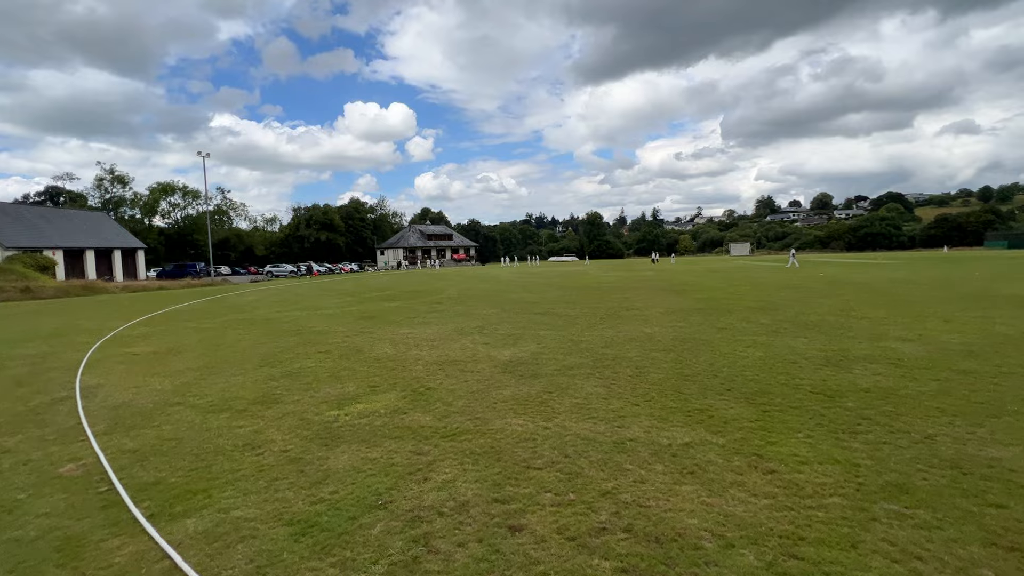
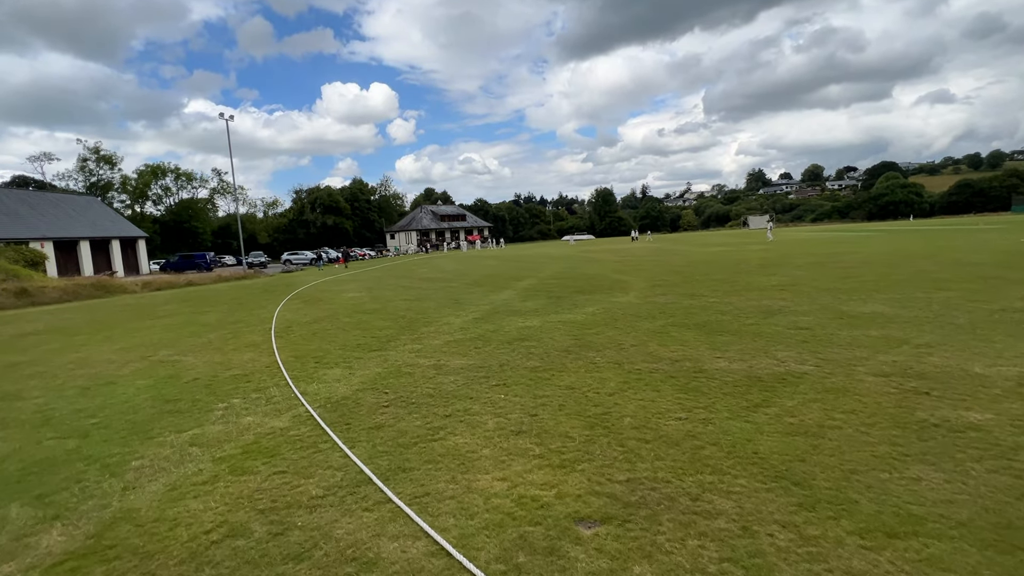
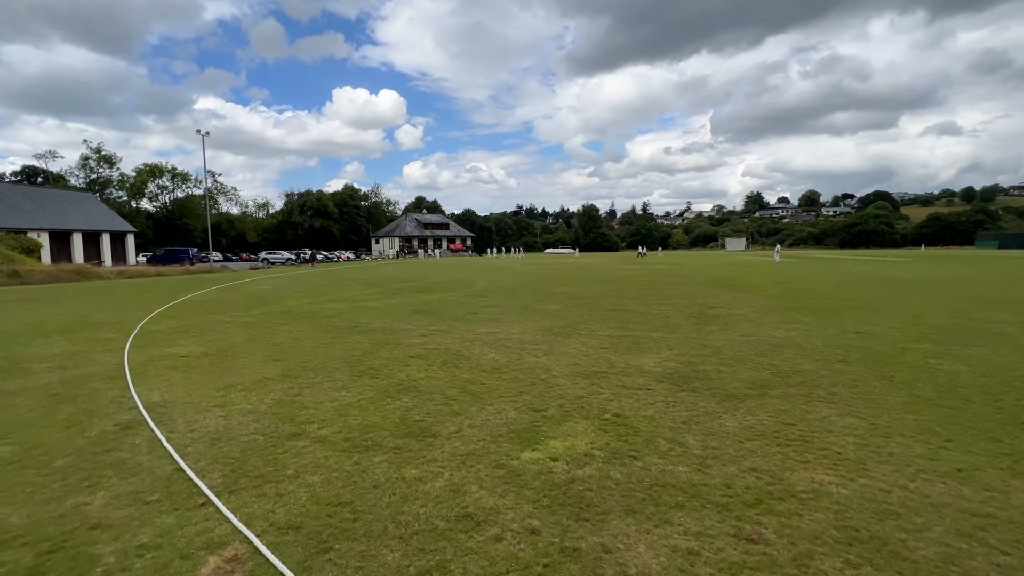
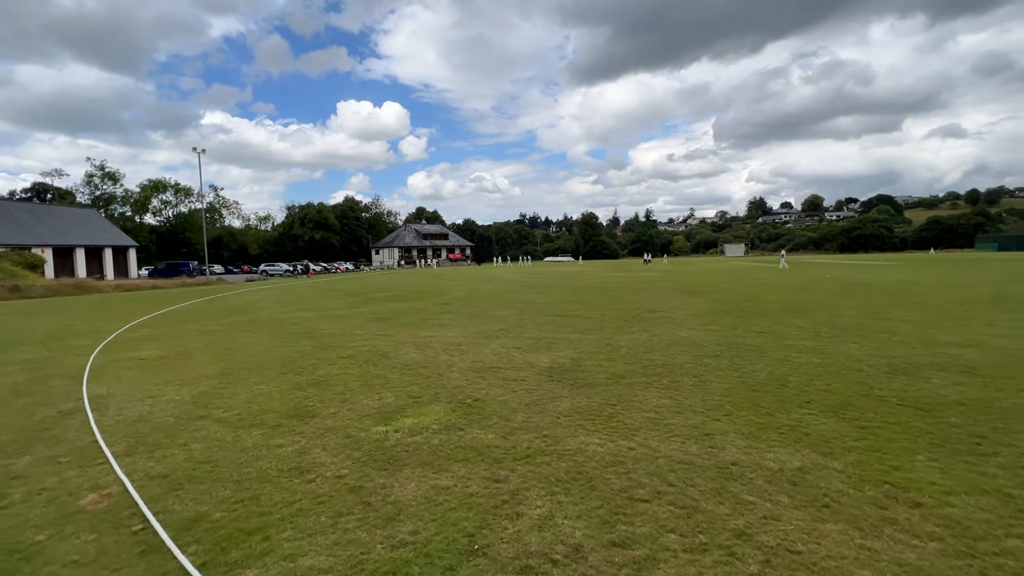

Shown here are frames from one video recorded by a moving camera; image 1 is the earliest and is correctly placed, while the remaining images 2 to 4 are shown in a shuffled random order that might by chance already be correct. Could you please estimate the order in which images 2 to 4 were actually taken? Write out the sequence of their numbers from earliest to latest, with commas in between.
4, 3, 2
